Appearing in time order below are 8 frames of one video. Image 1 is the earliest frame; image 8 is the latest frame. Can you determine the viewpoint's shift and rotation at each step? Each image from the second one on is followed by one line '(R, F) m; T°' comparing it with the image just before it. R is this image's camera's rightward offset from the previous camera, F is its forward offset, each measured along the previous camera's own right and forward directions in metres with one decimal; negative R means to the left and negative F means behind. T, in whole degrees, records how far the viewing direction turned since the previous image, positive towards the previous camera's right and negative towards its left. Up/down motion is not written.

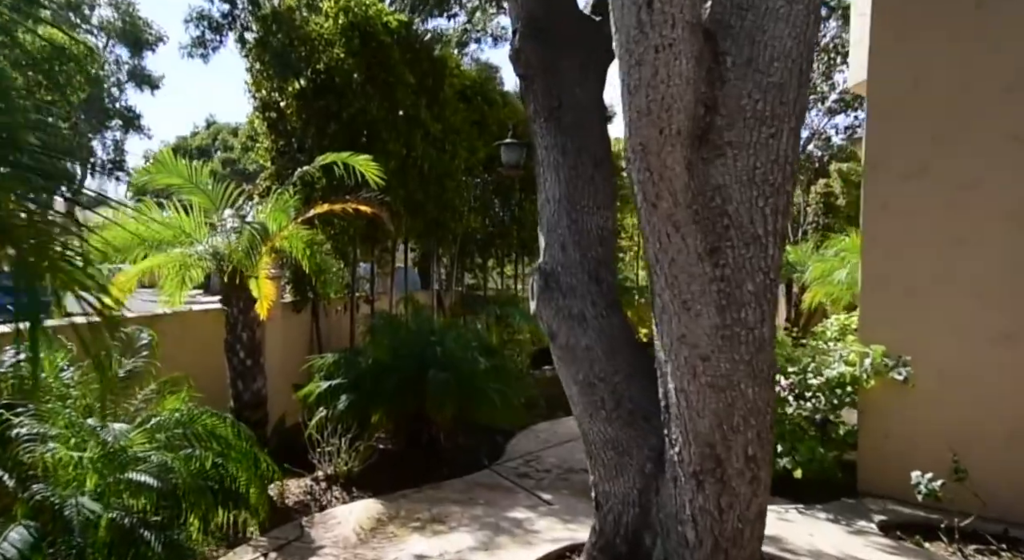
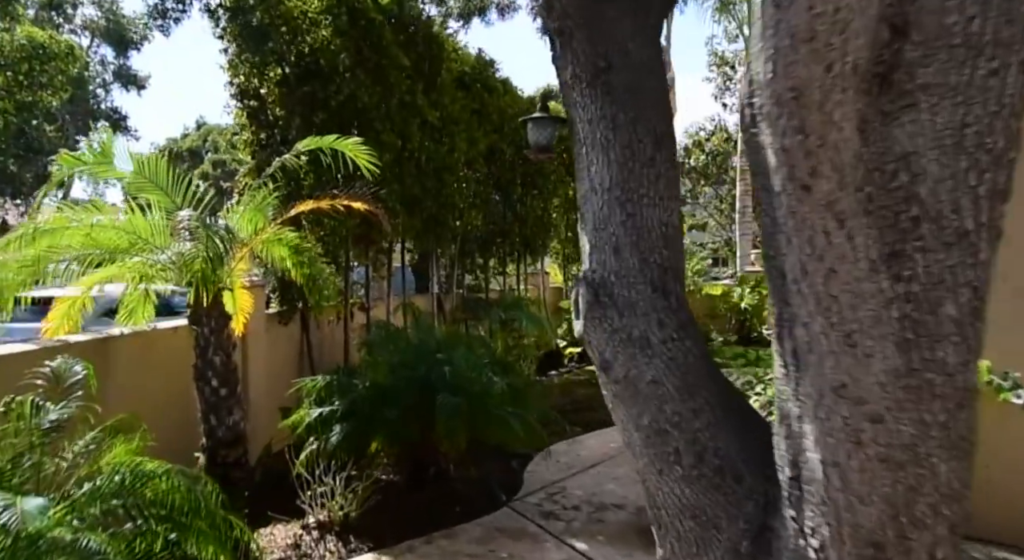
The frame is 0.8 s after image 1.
(-0.1, +0.6) m; 0°
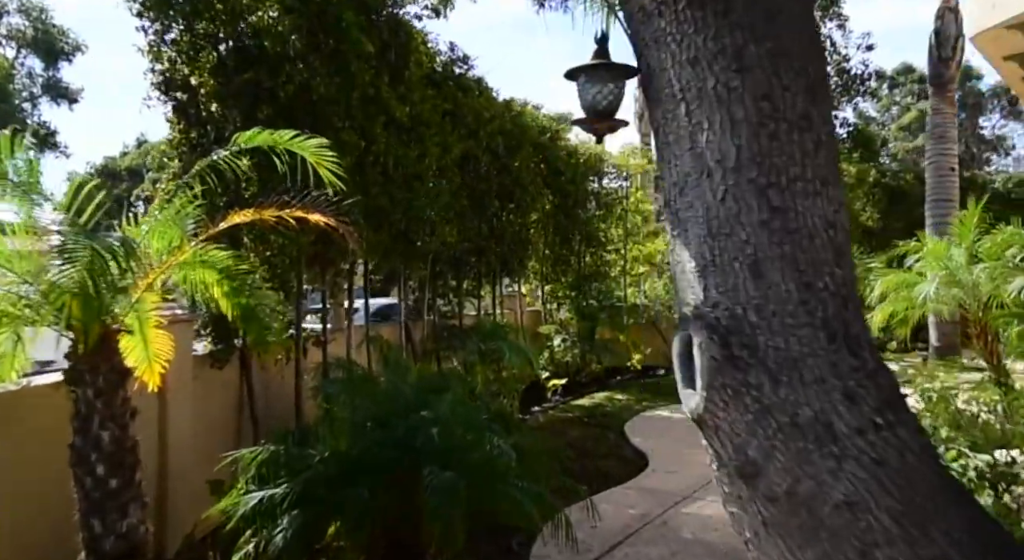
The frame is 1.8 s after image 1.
(-0.2, +0.9) m; +3°
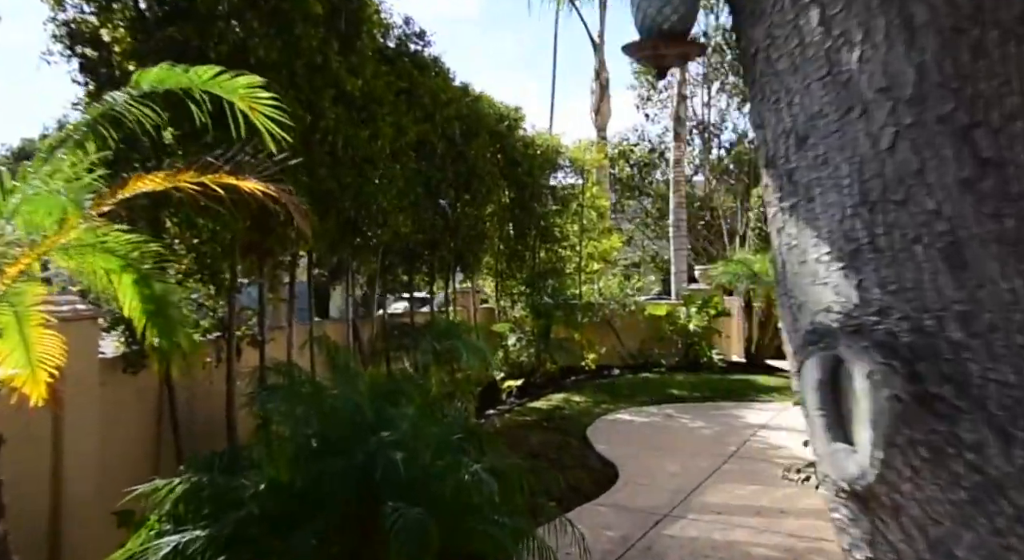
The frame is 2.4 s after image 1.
(-0.1, +0.5) m; +5°
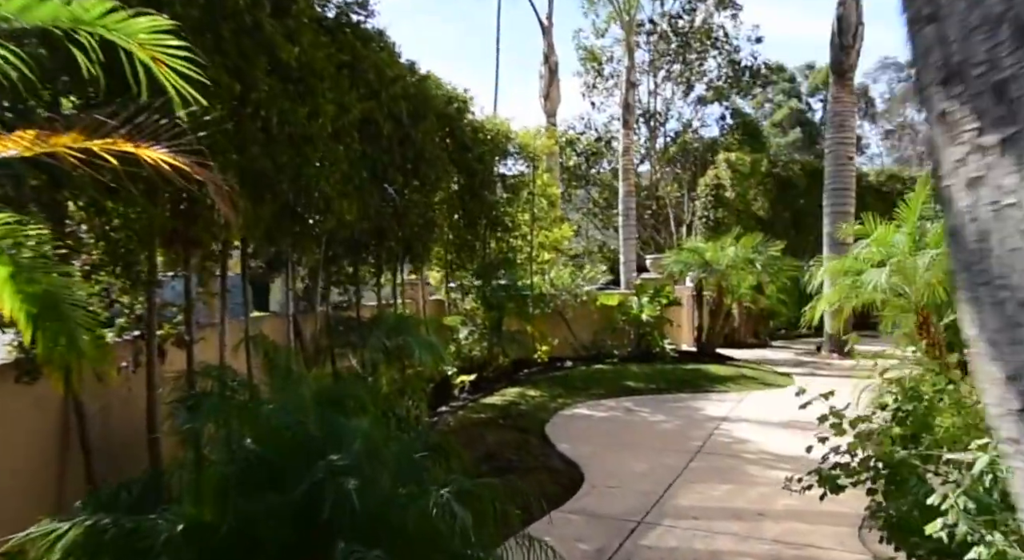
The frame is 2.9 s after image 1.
(-0.1, +0.4) m; +5°
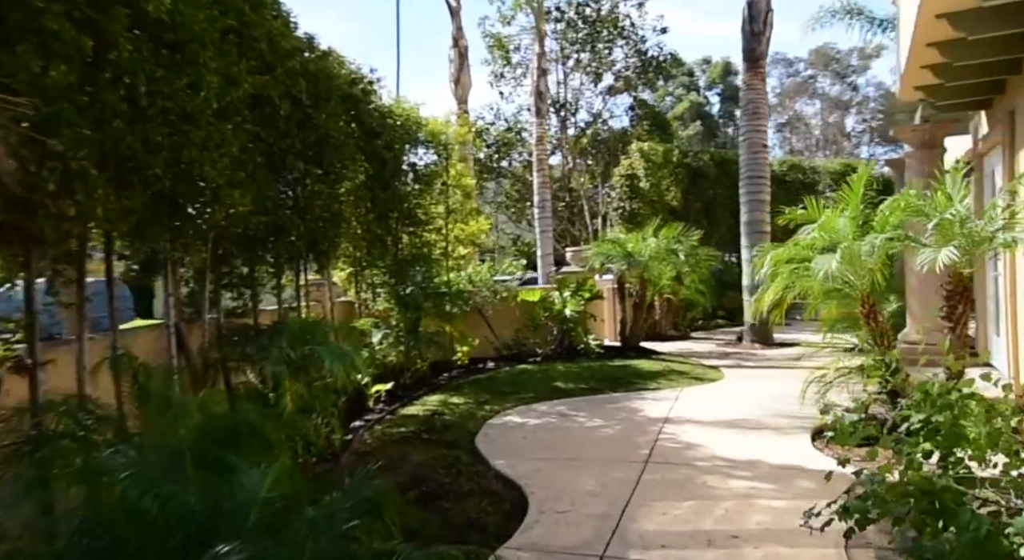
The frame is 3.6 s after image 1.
(-0.1, +0.6) m; +8°
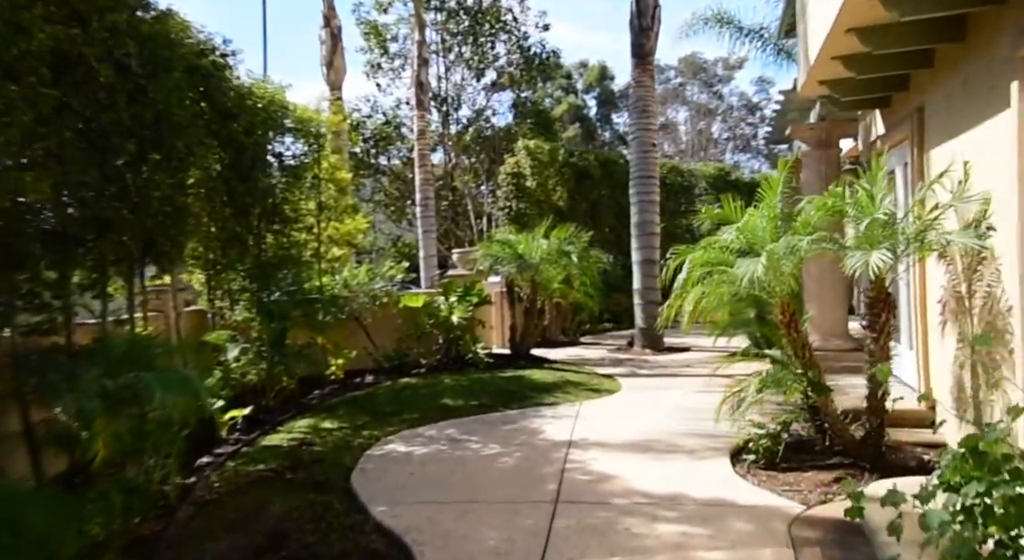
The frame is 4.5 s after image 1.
(0.0, +0.8) m; +10°
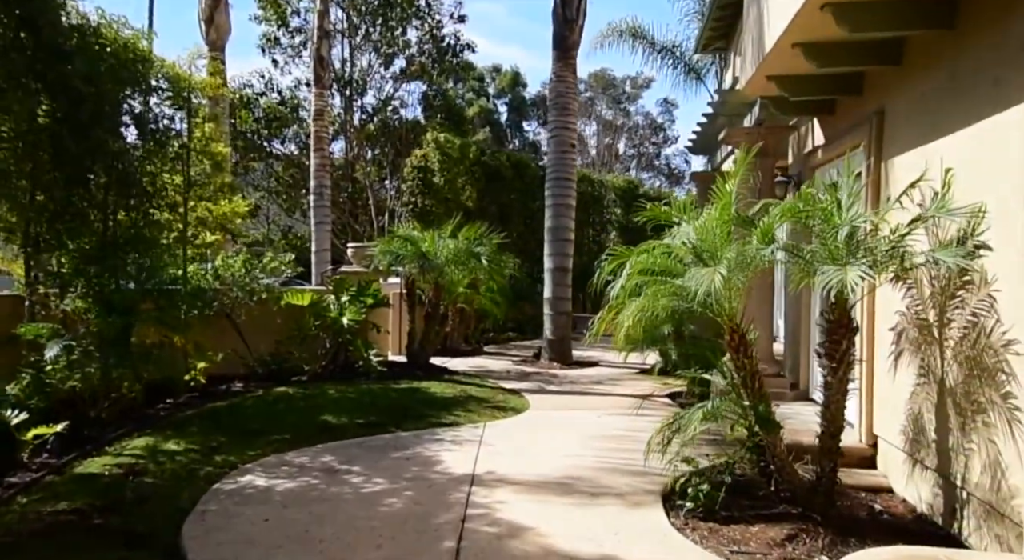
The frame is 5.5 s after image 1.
(0.0, +0.9) m; +8°
